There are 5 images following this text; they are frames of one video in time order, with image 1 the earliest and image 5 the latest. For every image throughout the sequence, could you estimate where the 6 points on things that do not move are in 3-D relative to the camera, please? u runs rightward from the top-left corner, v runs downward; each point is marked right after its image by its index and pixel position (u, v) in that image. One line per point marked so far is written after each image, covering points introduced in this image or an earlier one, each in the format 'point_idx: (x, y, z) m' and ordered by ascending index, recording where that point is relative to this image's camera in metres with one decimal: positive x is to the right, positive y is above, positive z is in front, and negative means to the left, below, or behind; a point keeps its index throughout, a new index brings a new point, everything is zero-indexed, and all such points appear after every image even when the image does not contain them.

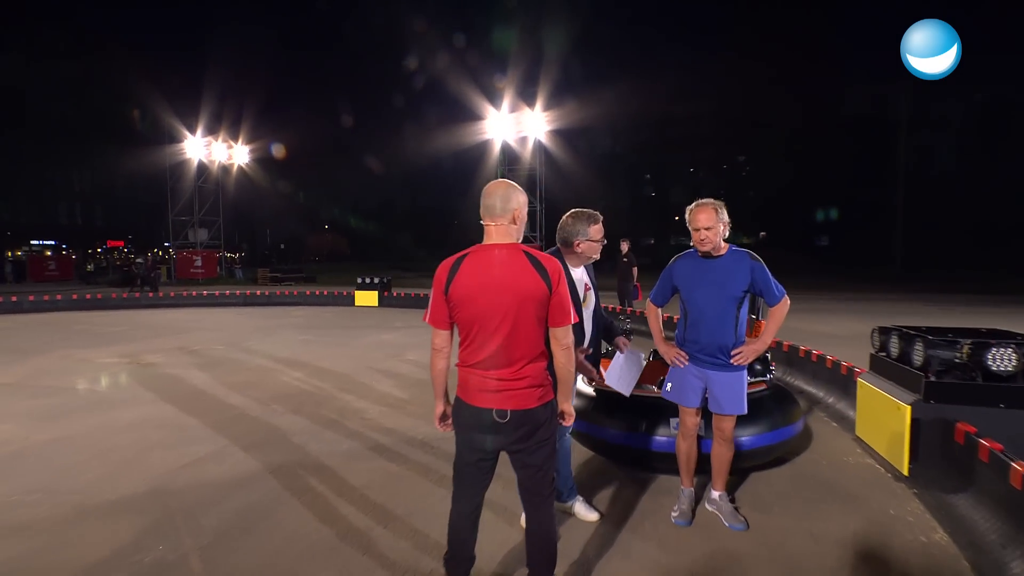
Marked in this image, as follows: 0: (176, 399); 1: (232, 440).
0: (-4.0, -1.3, +7.5) m
1: (-2.6, -1.4, +5.9) m
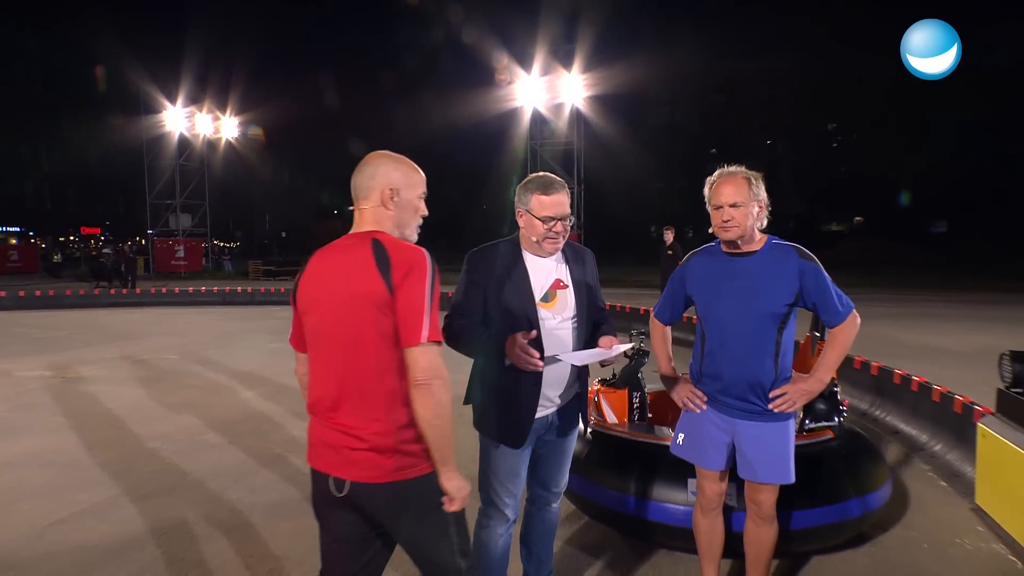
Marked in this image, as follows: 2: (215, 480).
0: (-4.3, -1.4, +6.3) m
1: (-2.8, -1.5, +4.7) m
2: (-2.3, -1.5, +4.8) m
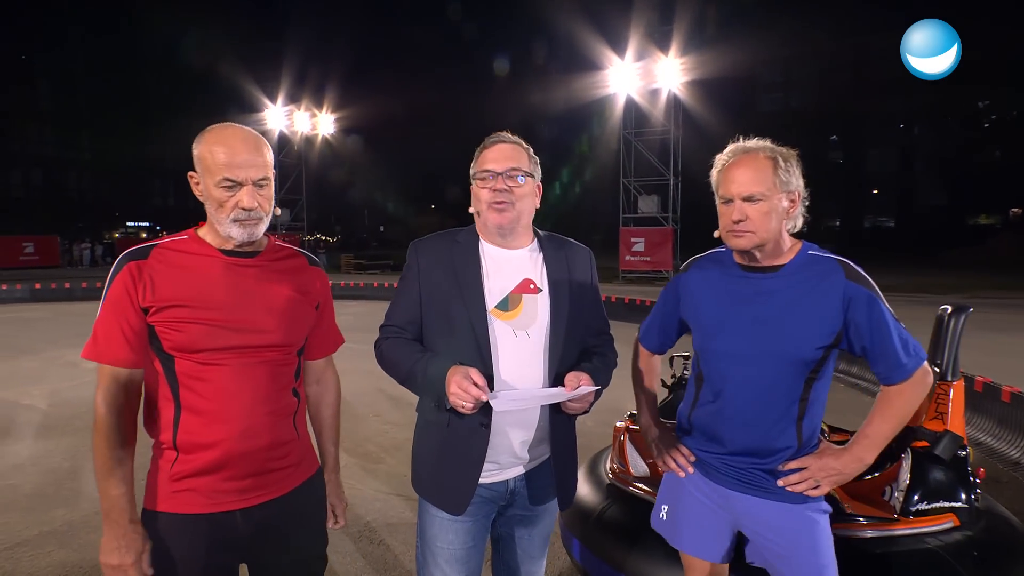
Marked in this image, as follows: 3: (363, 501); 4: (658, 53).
0: (-3.9, -1.3, +6.1) m
1: (-2.7, -1.4, +4.3) m
2: (-2.1, -1.4, +4.3) m
3: (-0.9, -1.3, +3.9) m
4: (+4.5, +7.2, +19.2) m
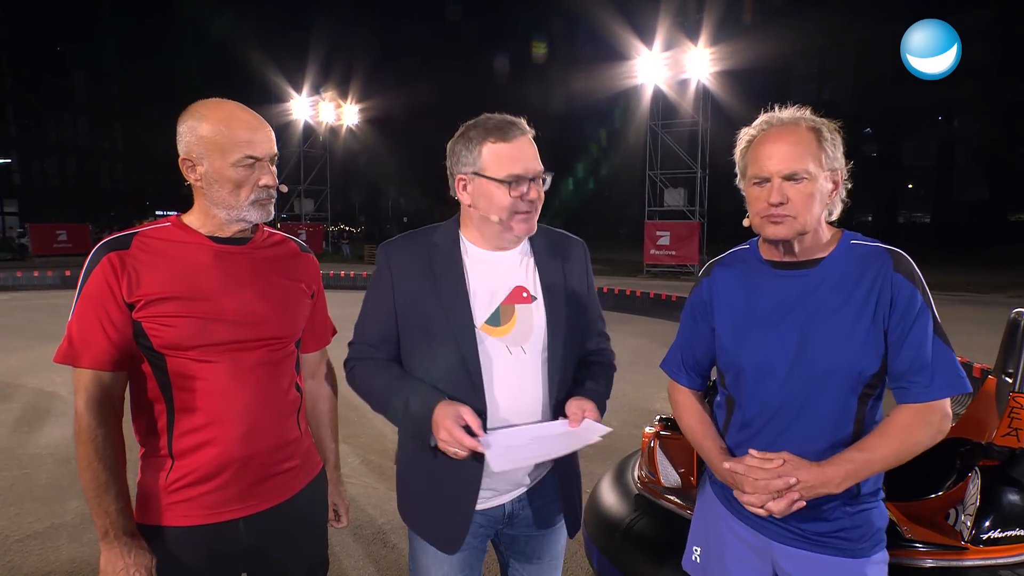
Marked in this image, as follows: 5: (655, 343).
0: (-3.6, -1.2, +6.1) m
1: (-2.5, -1.4, +4.3) m
2: (-2.0, -1.4, +4.2) m
3: (-0.8, -1.3, +3.8) m
4: (+5.2, +7.3, +18.8) m
5: (+1.9, -0.7, +8.5) m
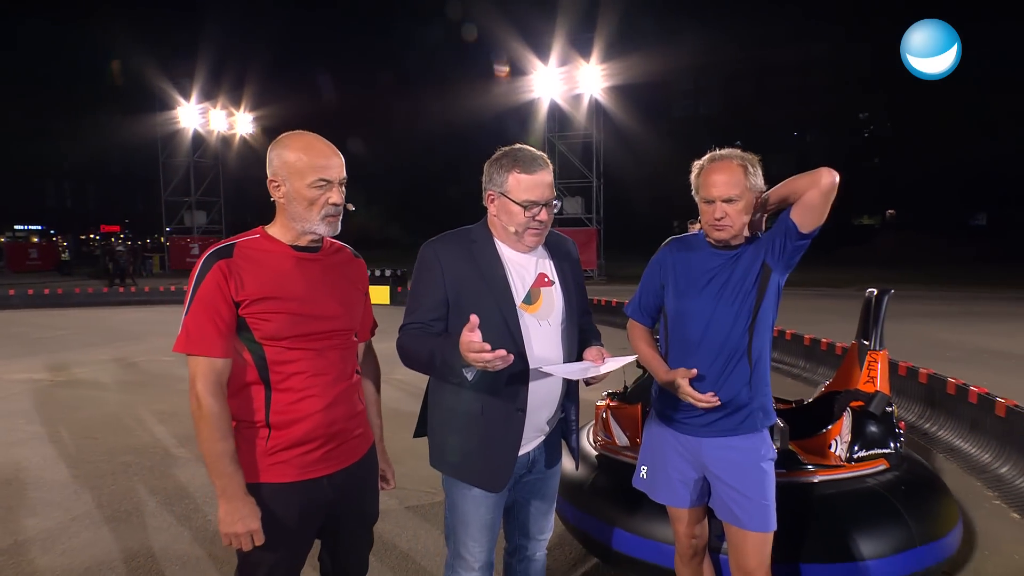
0: (-4.2, -1.4, +5.9) m
1: (-2.8, -1.5, +4.3) m
2: (-2.3, -1.5, +4.3) m
3: (-1.1, -1.3, +4.1) m
4: (+2.2, +7.2, +20.0) m
5: (+0.9, -0.8, +9.2) m
